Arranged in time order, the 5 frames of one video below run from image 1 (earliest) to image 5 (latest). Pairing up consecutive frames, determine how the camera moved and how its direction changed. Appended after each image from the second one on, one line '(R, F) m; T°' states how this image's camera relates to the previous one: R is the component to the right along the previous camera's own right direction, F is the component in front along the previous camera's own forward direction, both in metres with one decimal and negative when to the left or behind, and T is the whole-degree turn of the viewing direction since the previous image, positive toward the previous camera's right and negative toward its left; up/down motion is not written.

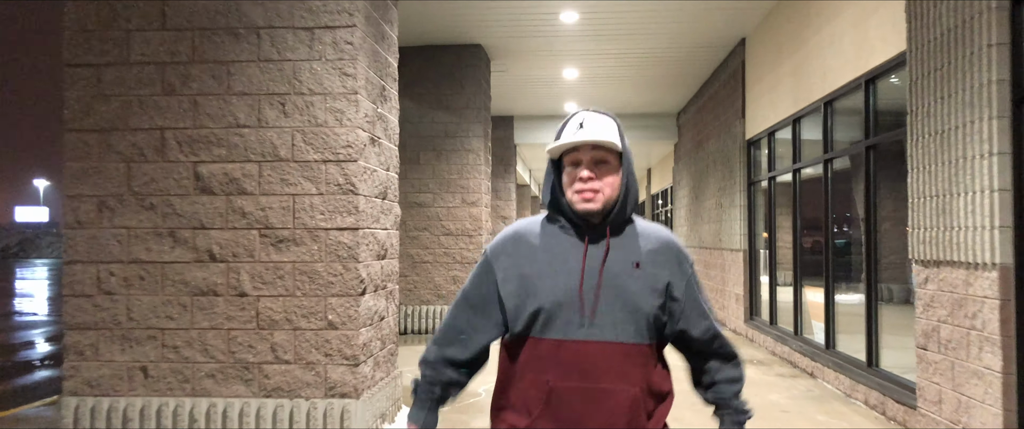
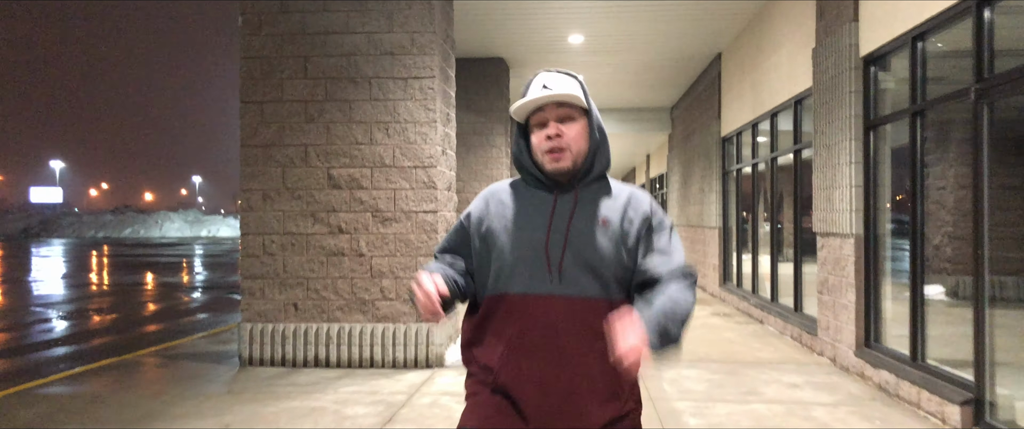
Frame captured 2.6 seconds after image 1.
(-0.1, -2.0) m; 0°
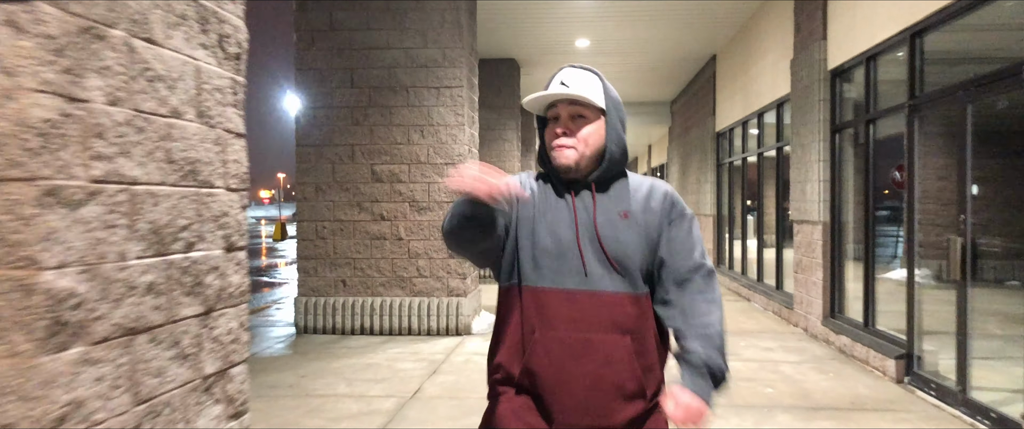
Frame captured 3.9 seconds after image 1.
(-0.1, -1.0) m; 0°
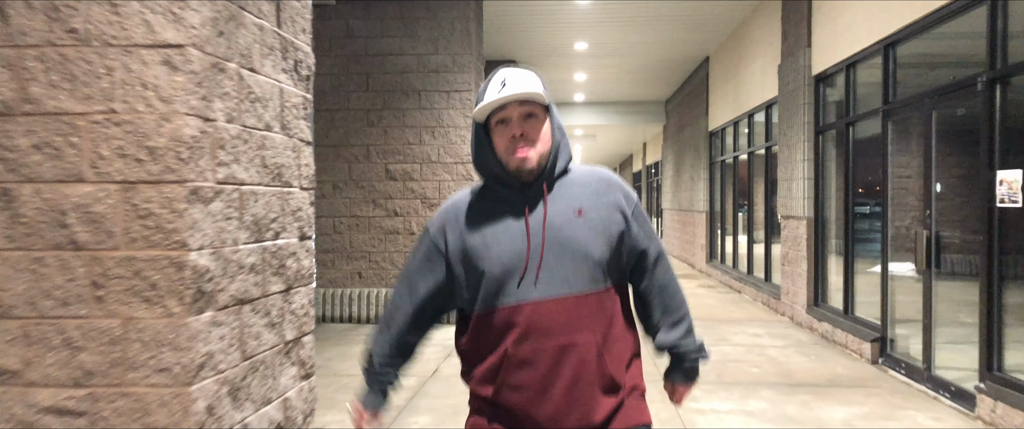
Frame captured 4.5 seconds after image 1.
(-0.1, -0.5) m; 0°
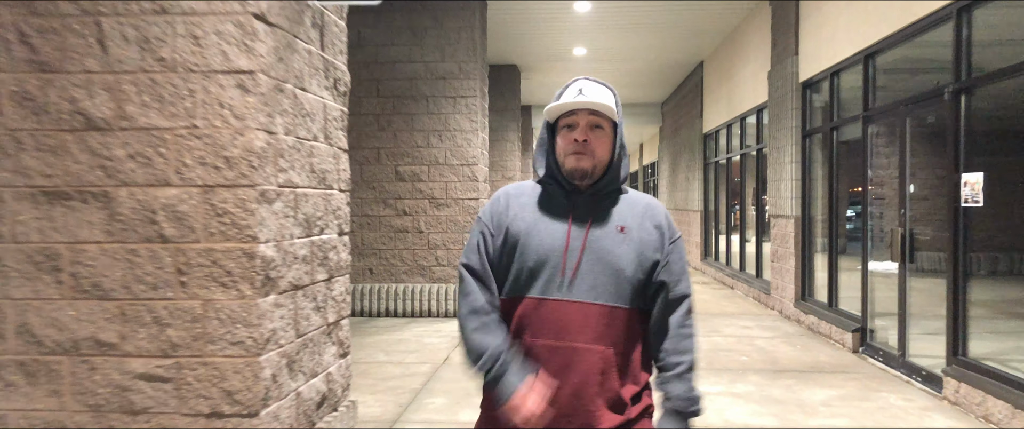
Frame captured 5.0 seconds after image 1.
(-0.1, -0.4) m; 0°
